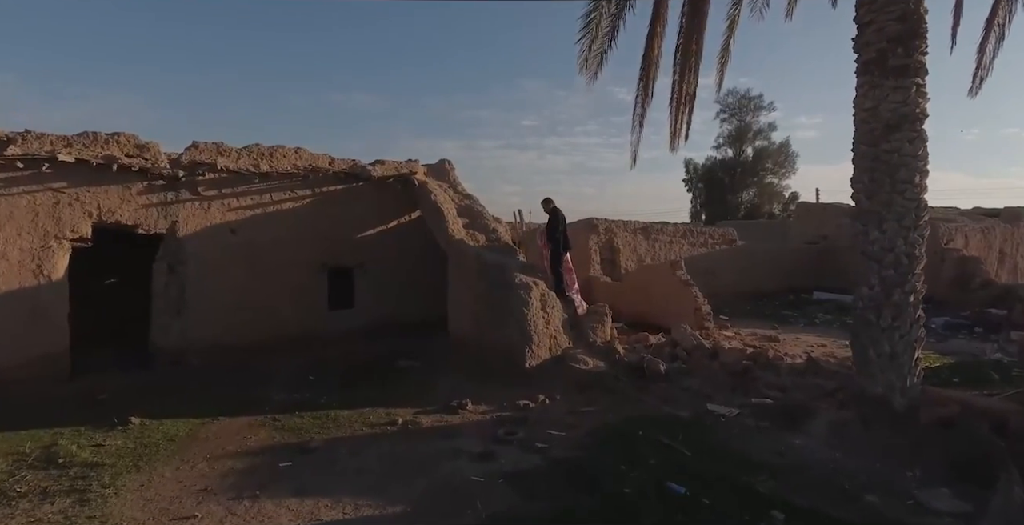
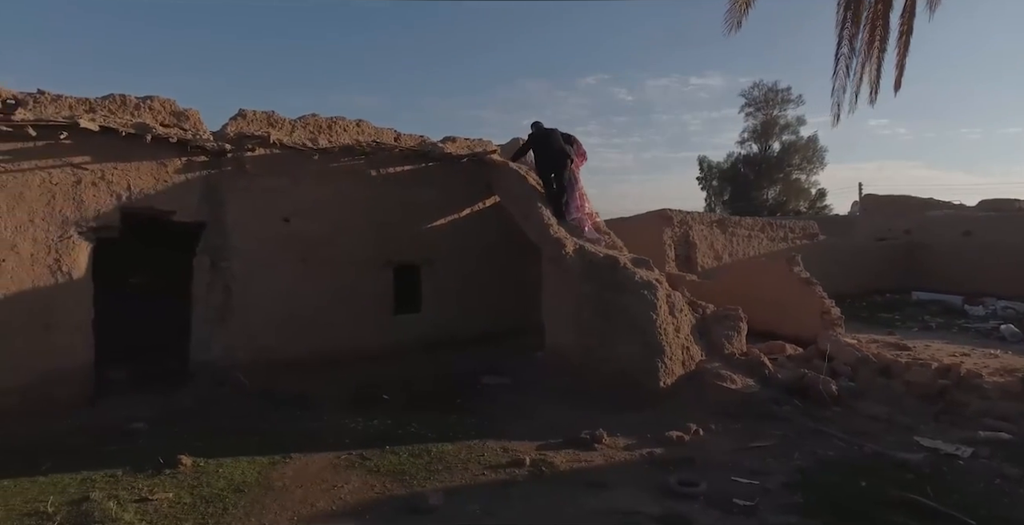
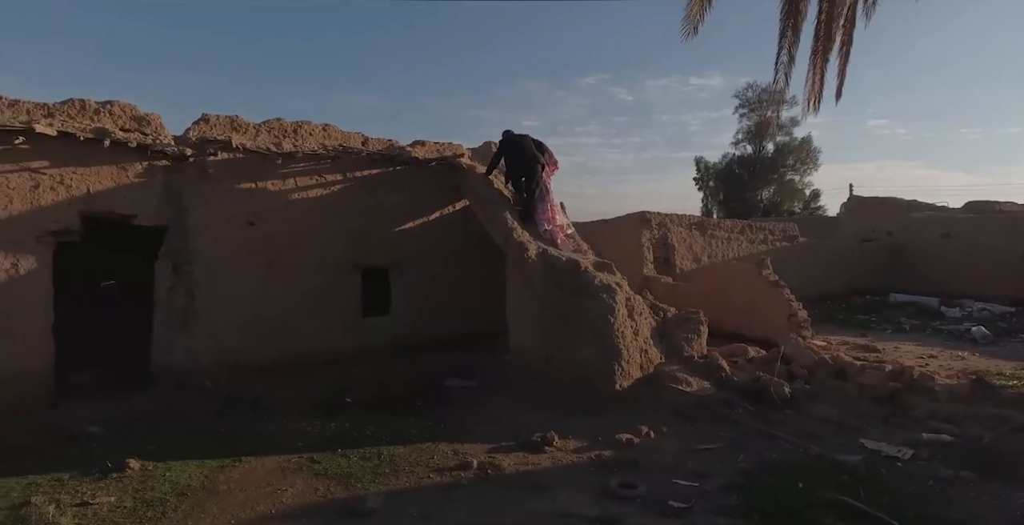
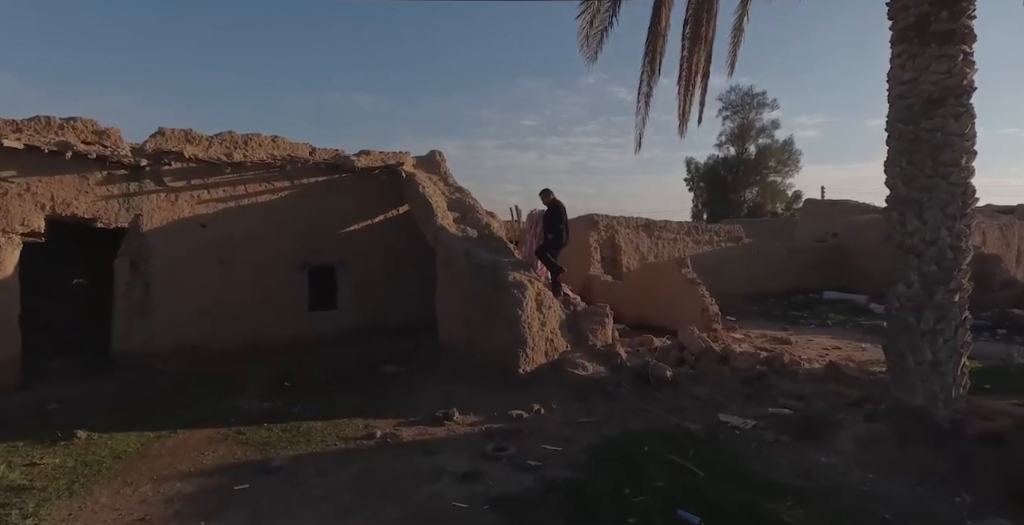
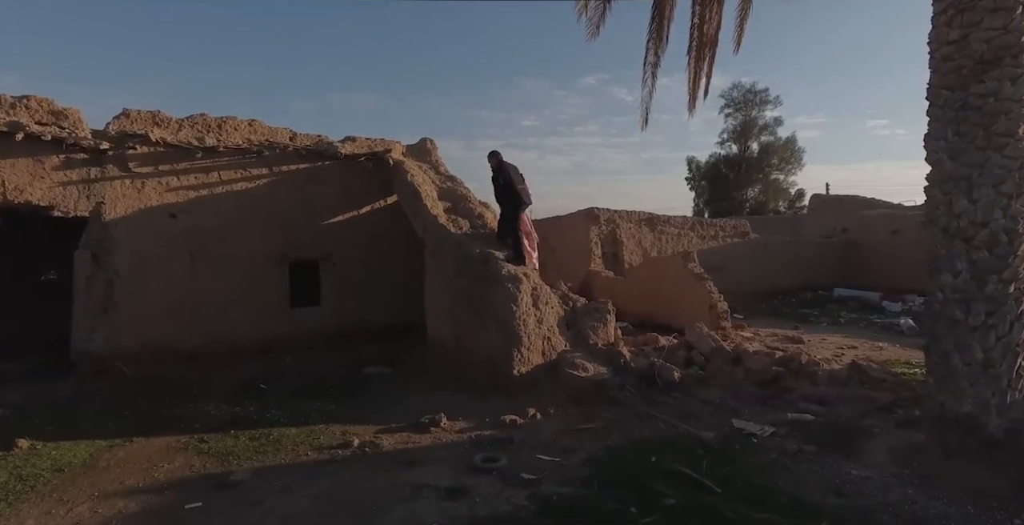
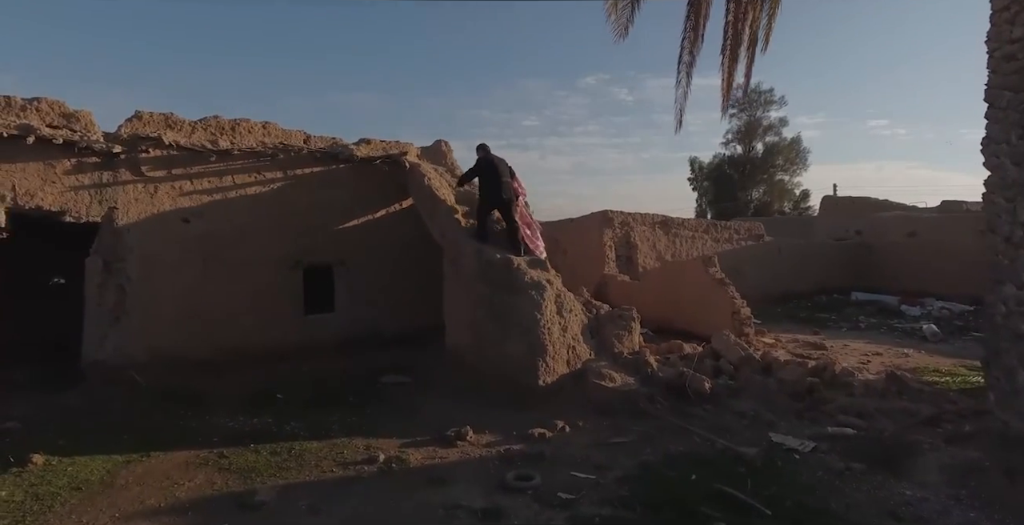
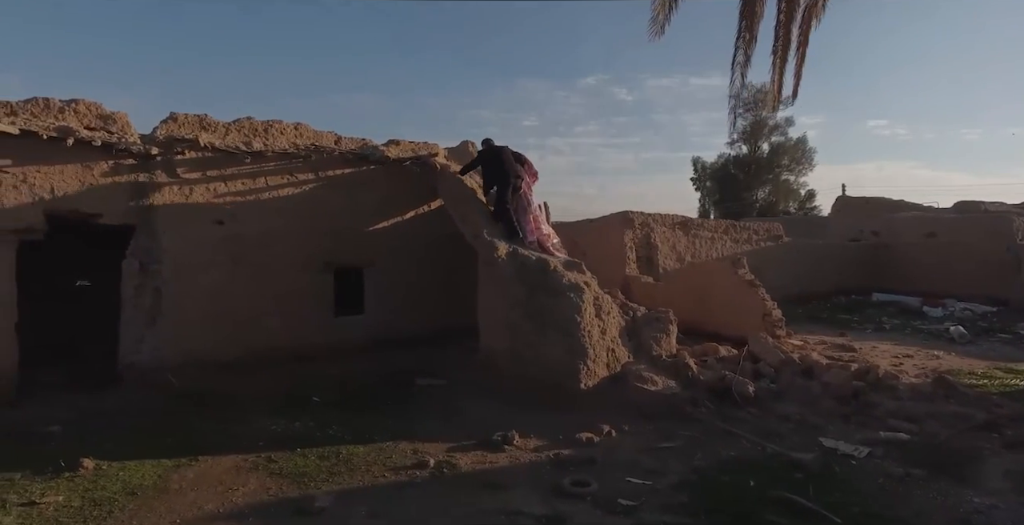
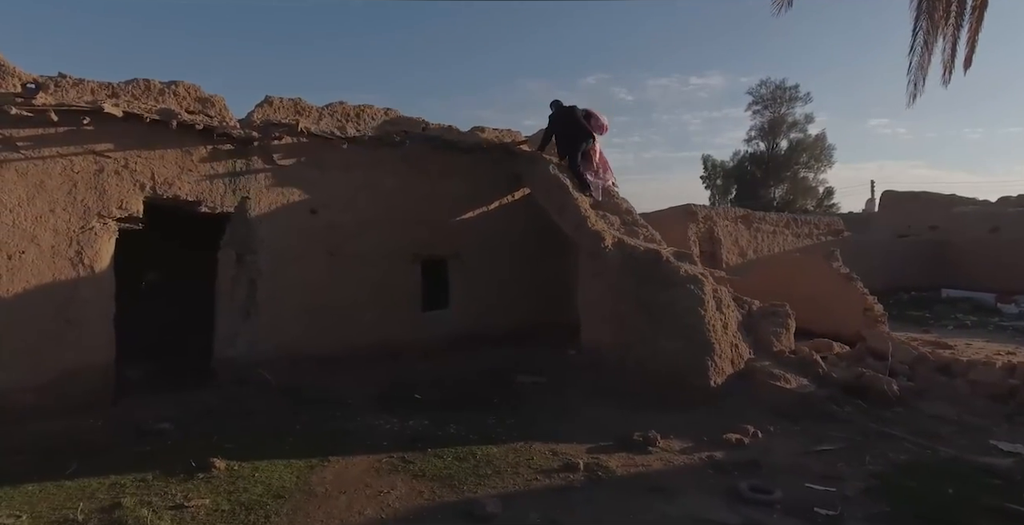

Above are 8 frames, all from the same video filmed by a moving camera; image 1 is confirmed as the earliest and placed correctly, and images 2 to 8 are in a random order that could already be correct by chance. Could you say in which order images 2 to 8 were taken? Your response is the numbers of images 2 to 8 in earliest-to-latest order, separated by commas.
4, 5, 6, 7, 3, 2, 8
